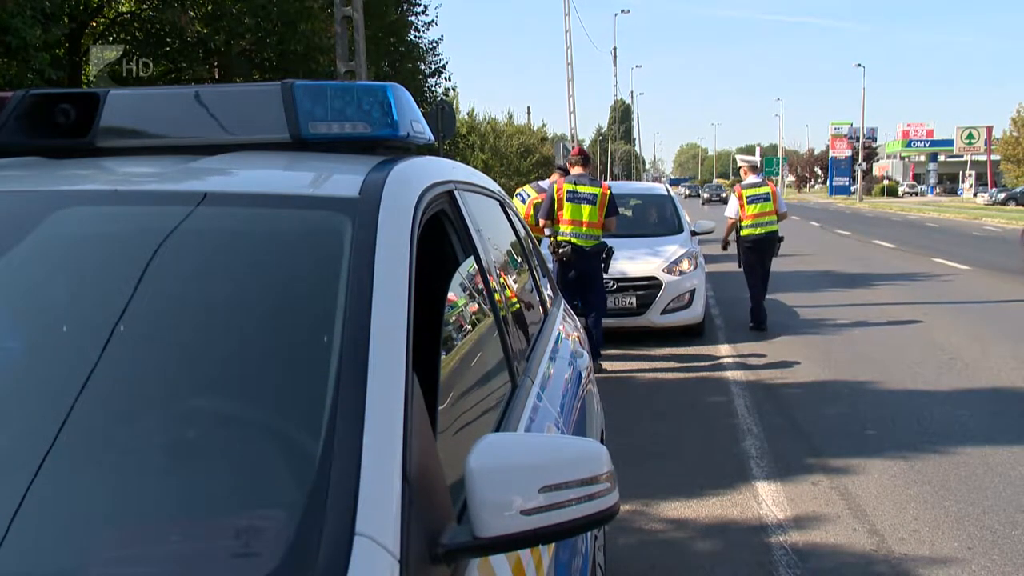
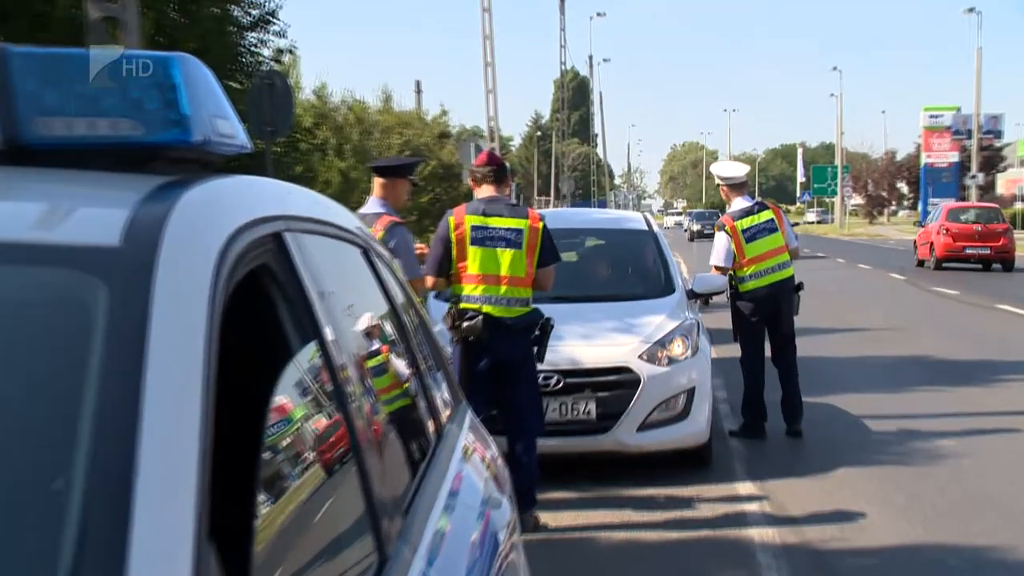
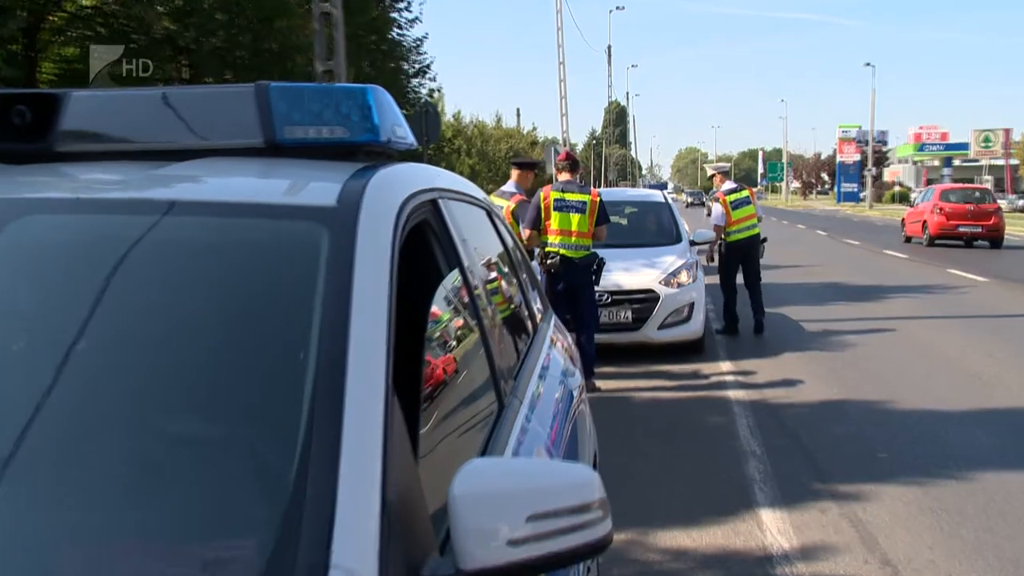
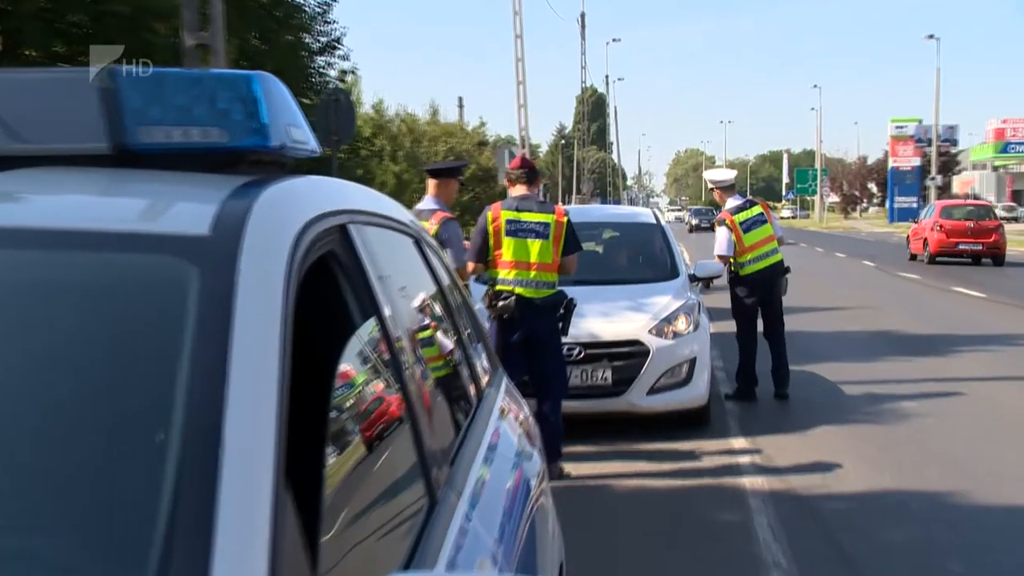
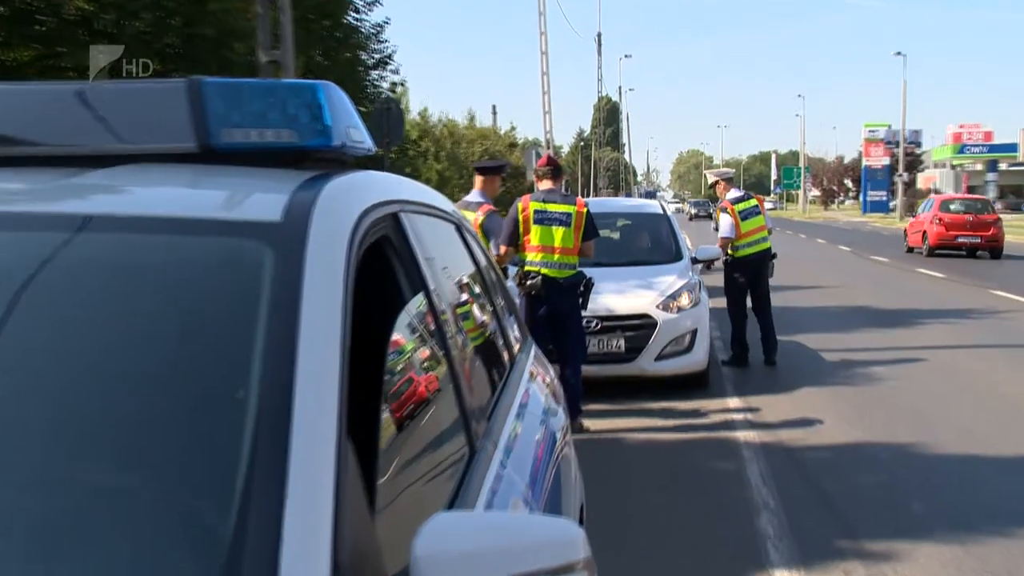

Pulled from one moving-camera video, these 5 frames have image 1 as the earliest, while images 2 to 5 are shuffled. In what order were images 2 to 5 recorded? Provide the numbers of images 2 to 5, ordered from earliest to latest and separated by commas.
3, 5, 4, 2
